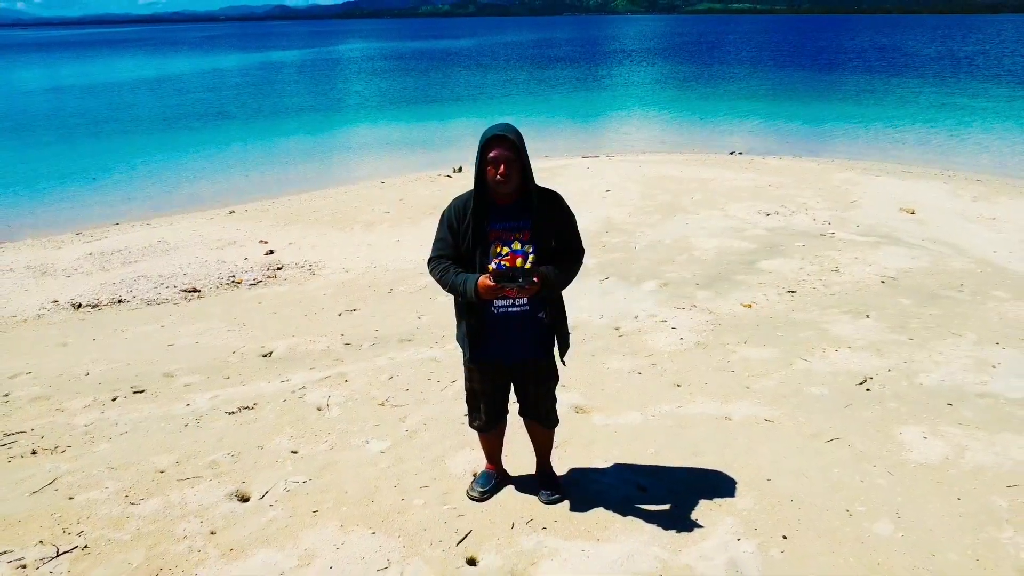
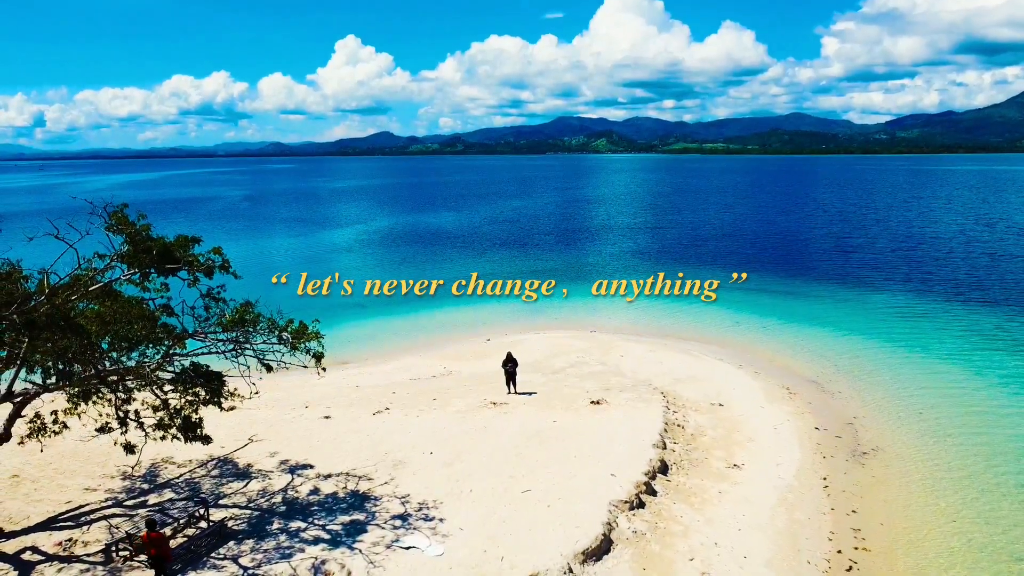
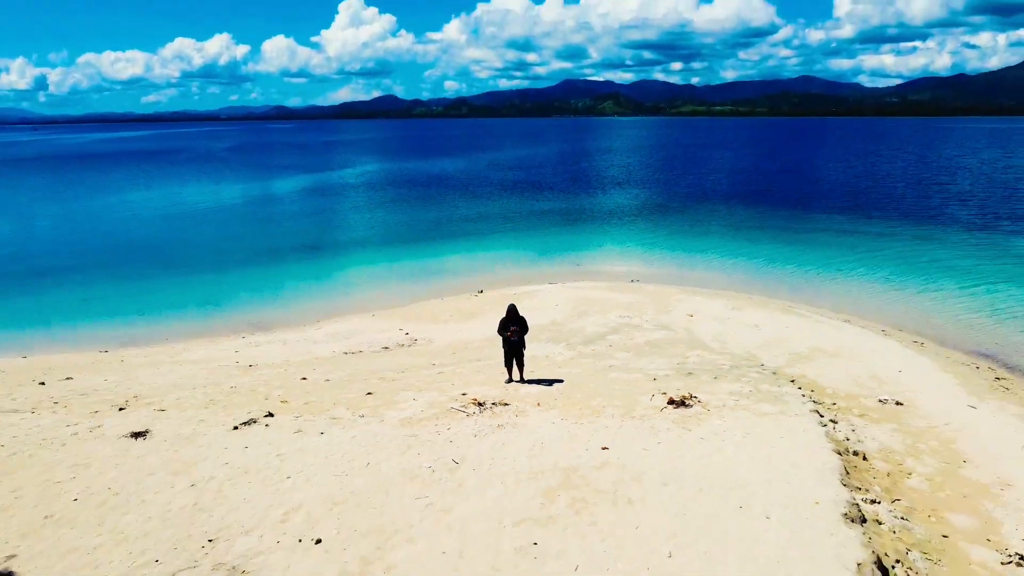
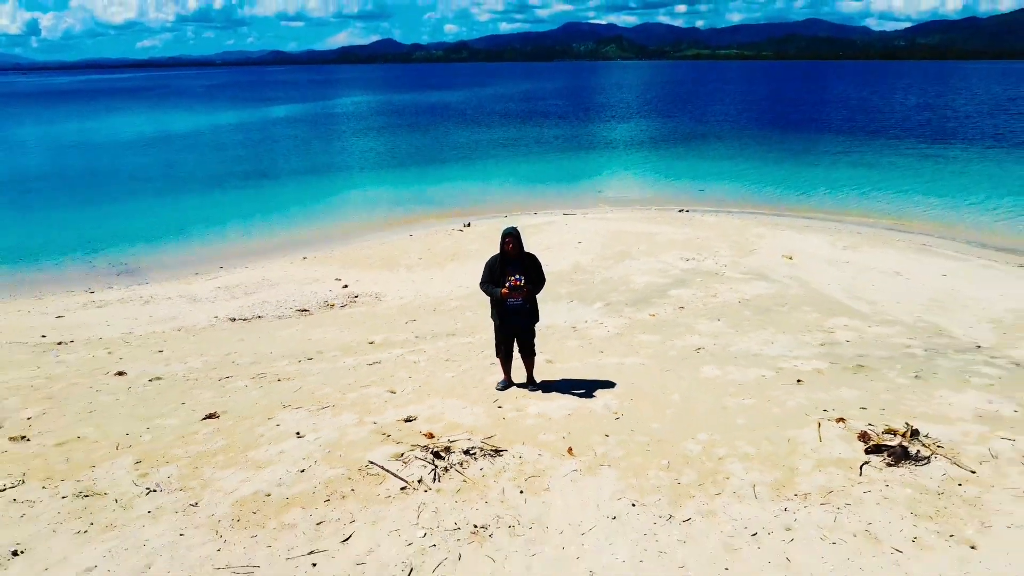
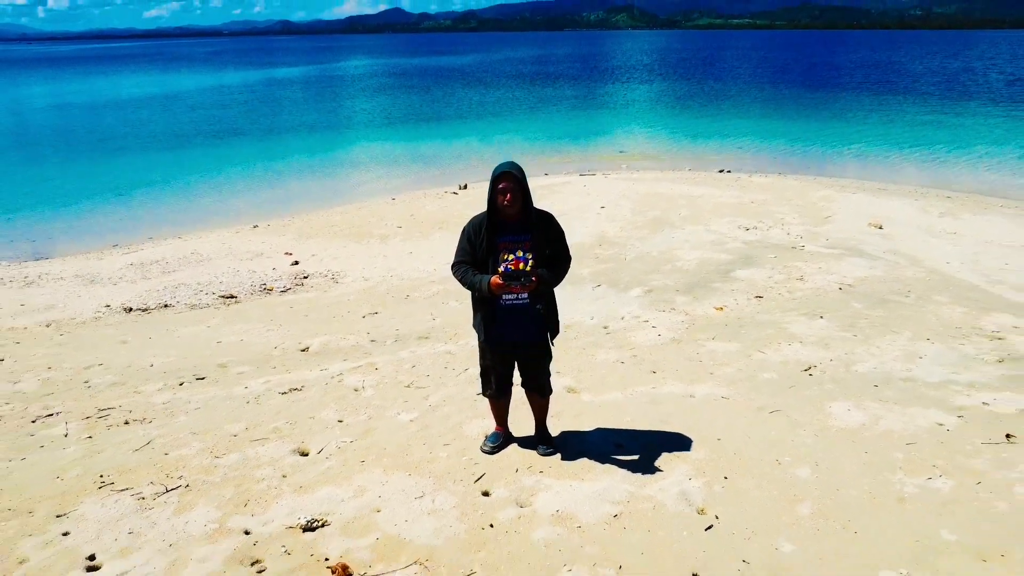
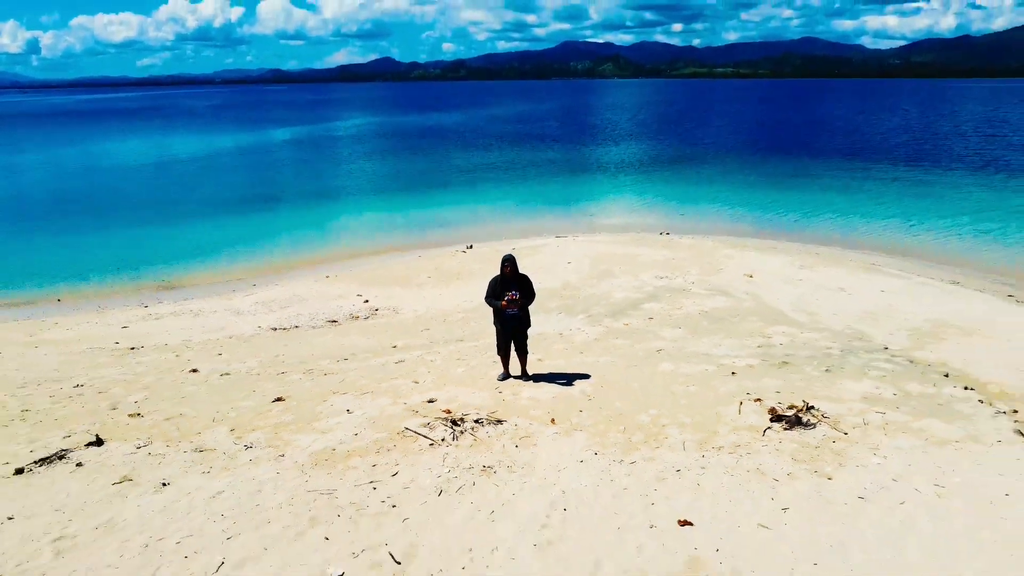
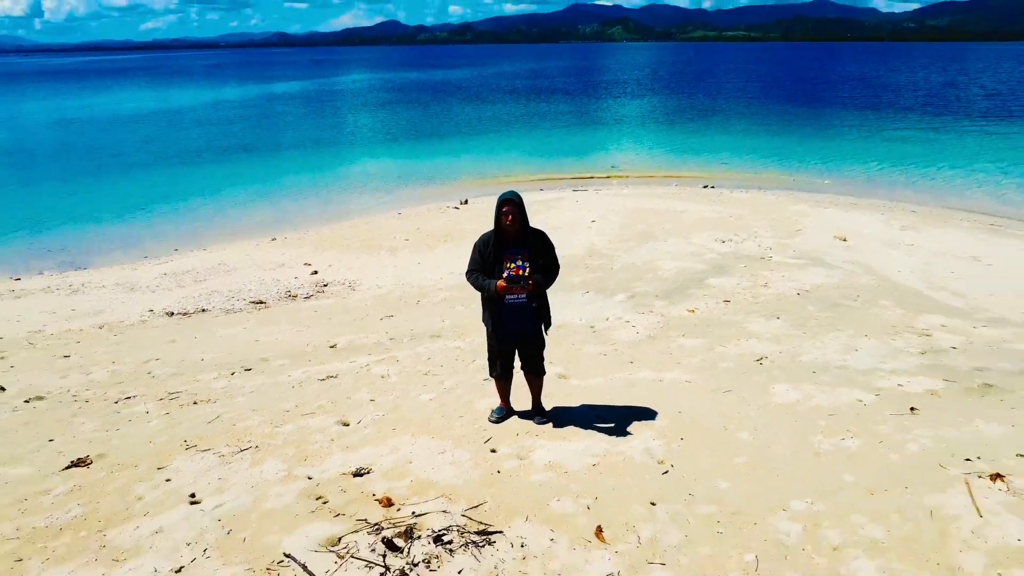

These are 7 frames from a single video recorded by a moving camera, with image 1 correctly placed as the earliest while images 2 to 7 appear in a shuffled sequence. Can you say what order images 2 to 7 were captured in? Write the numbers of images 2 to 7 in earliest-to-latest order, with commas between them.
5, 7, 4, 6, 3, 2
